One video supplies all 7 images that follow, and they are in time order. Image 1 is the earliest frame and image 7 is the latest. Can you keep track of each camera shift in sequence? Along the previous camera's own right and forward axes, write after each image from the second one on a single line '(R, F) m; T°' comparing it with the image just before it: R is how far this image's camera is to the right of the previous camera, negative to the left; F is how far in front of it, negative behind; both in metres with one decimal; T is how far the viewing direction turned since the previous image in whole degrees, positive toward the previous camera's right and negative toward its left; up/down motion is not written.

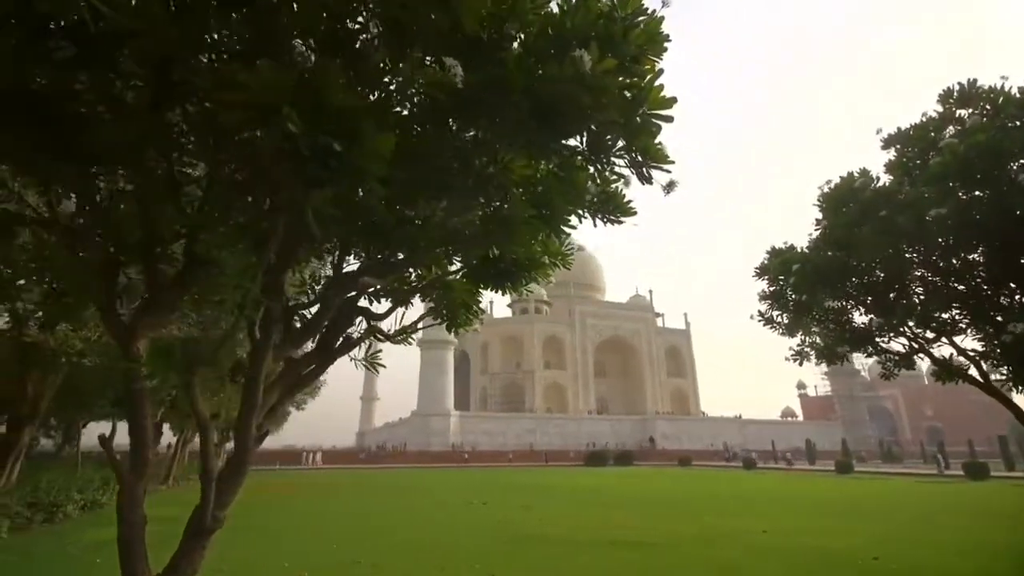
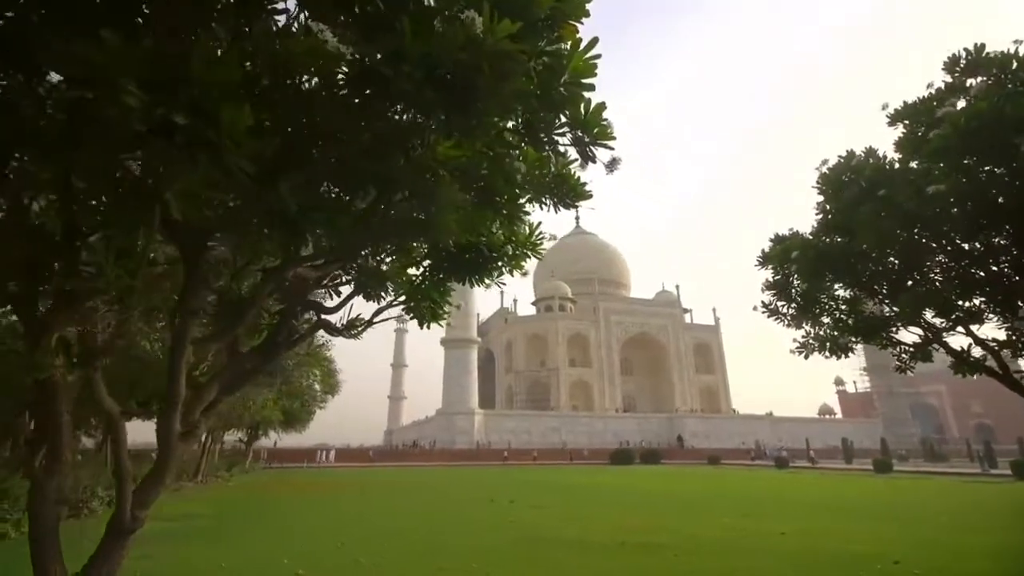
(+0.4, +0.2) m; -3°
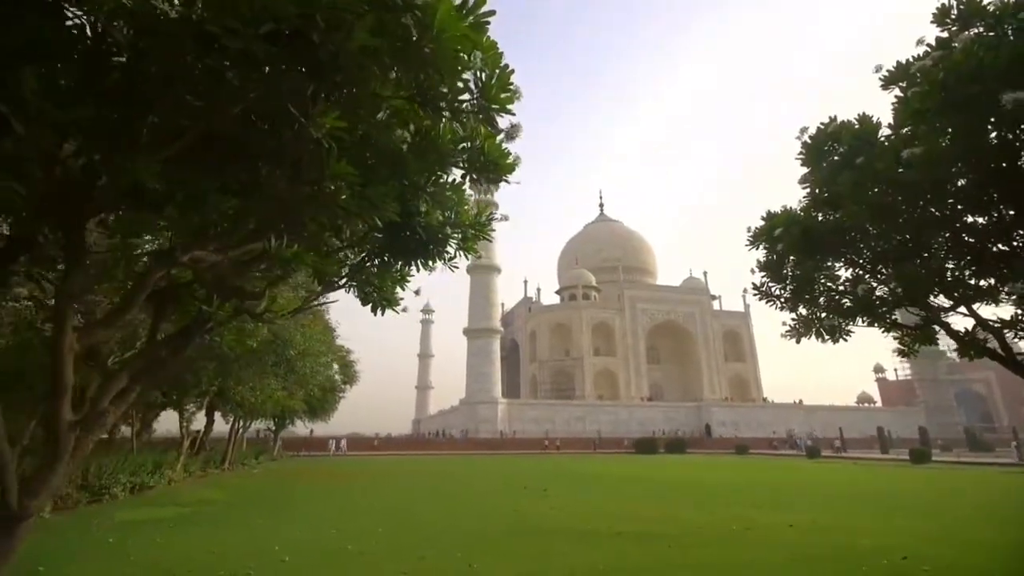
(+0.5, +0.2) m; -3°
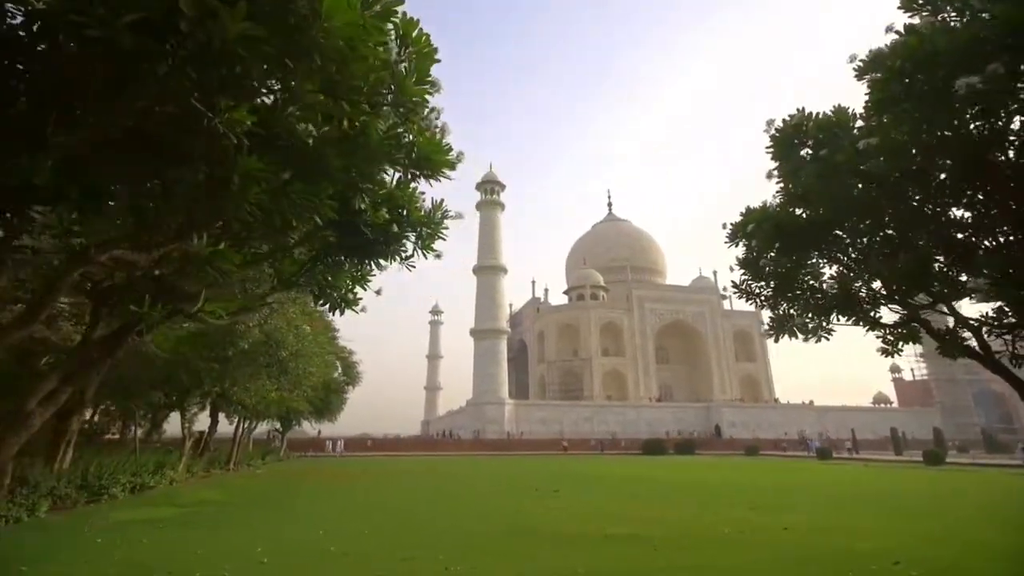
(+0.4, +0.1) m; -1°
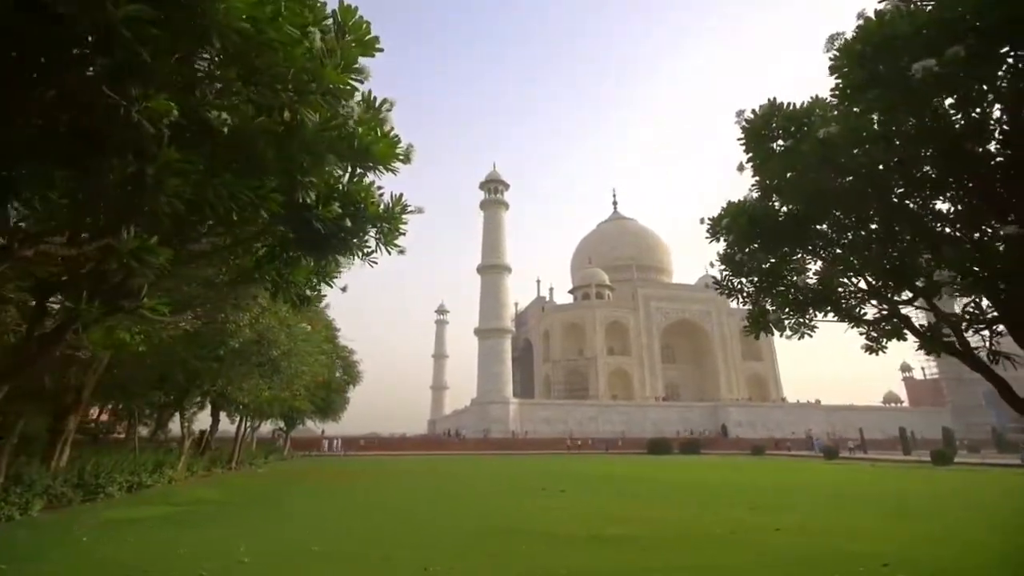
(+0.3, +0.1) m; -1°
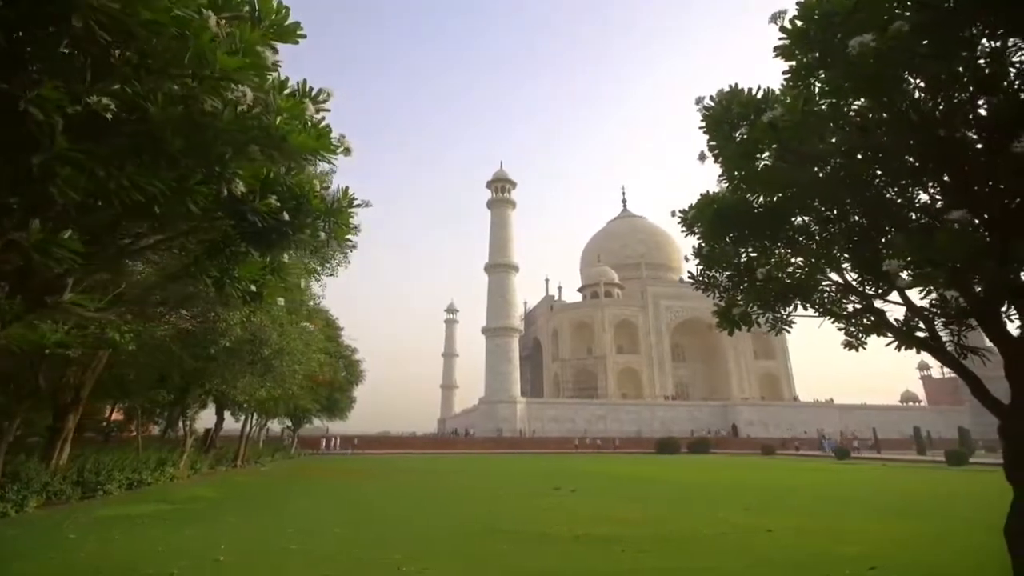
(+0.4, +0.1) m; -1°
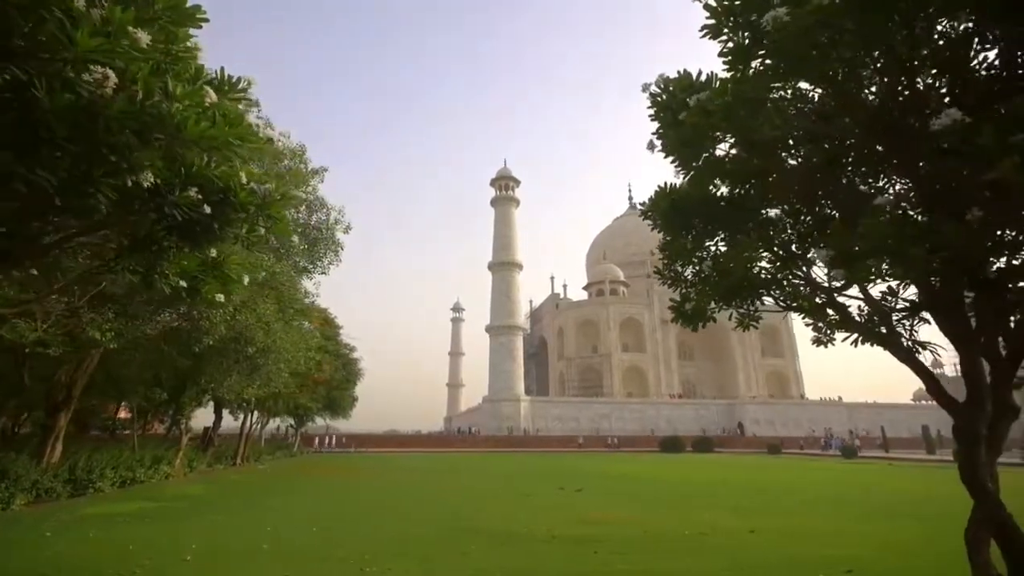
(+0.5, +0.1) m; -1°
